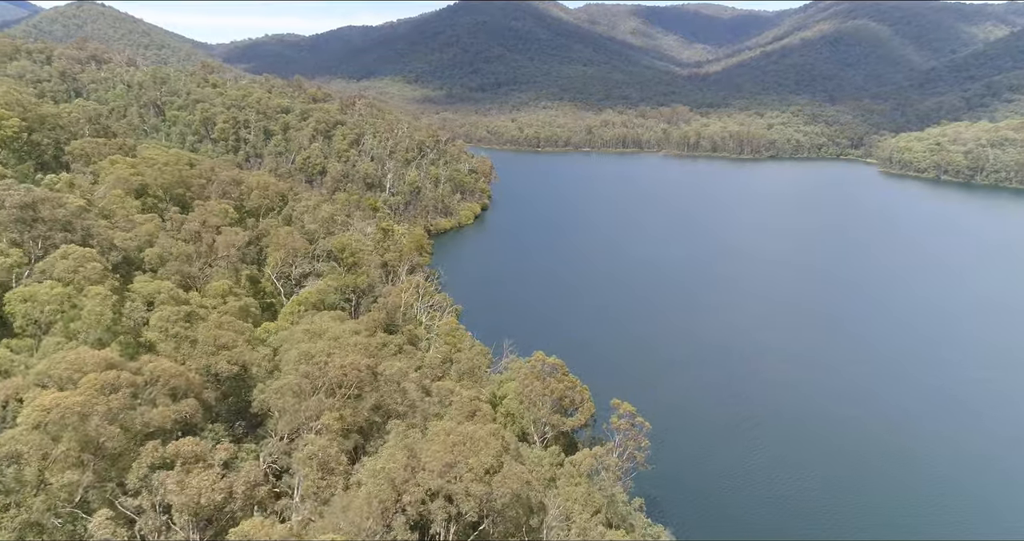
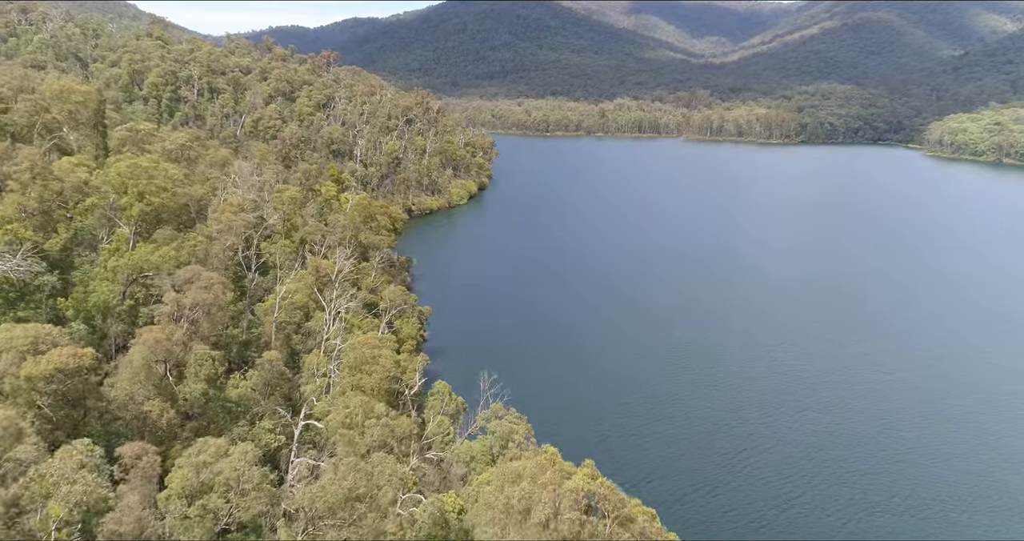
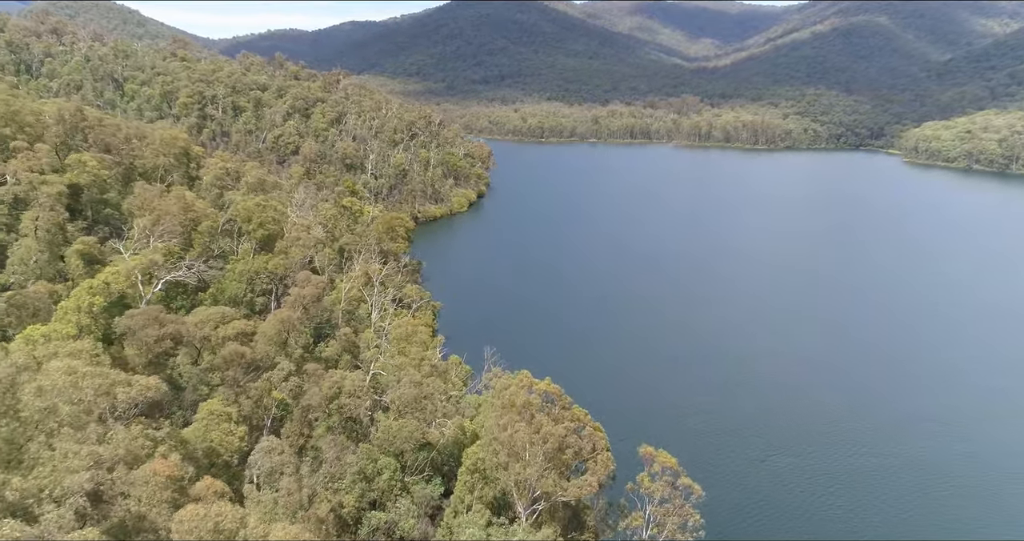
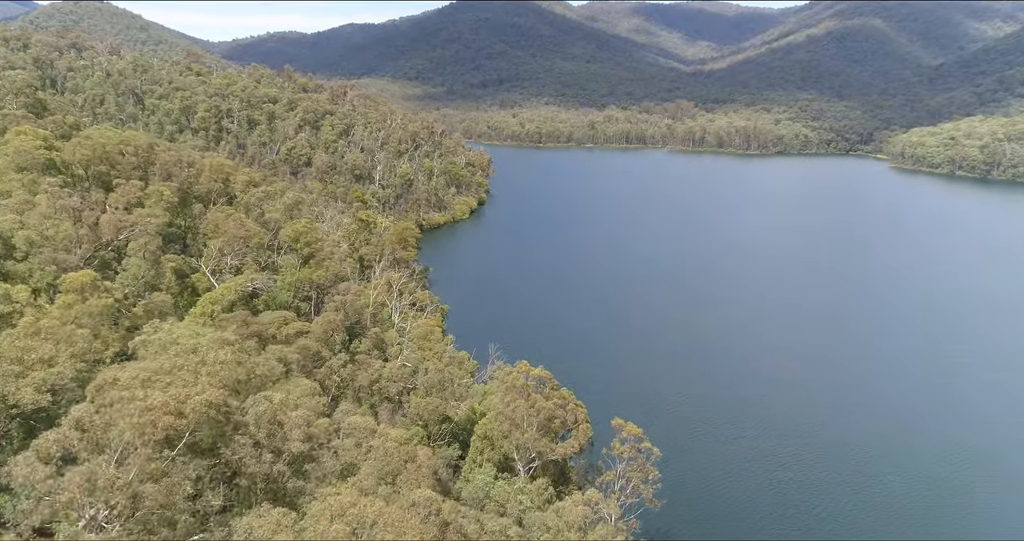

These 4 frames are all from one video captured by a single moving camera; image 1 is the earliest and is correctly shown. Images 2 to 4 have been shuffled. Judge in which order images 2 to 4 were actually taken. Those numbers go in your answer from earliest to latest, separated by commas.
4, 3, 2
